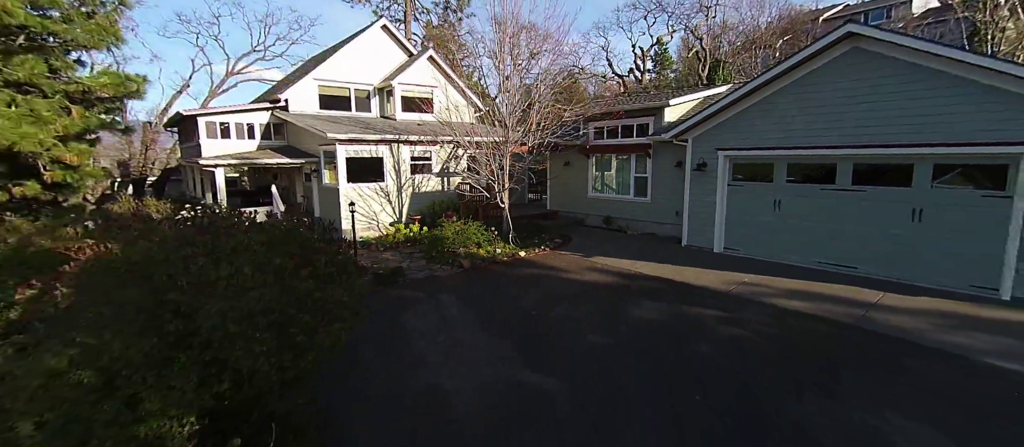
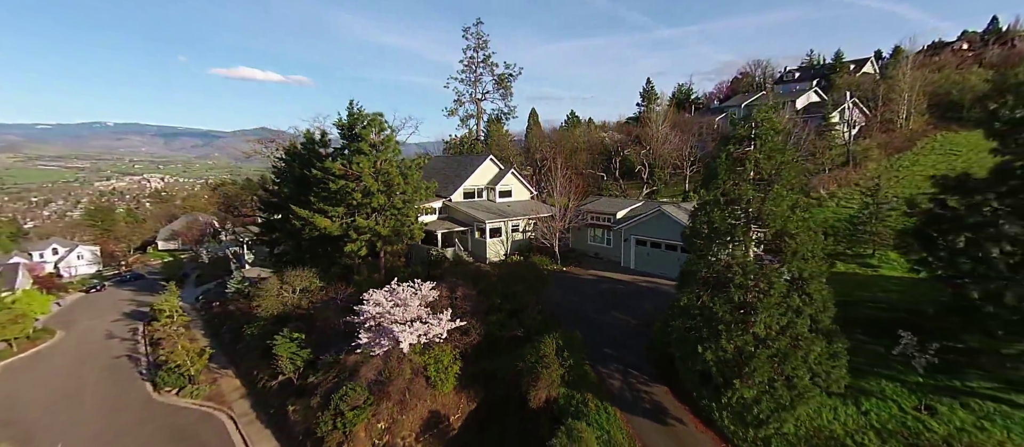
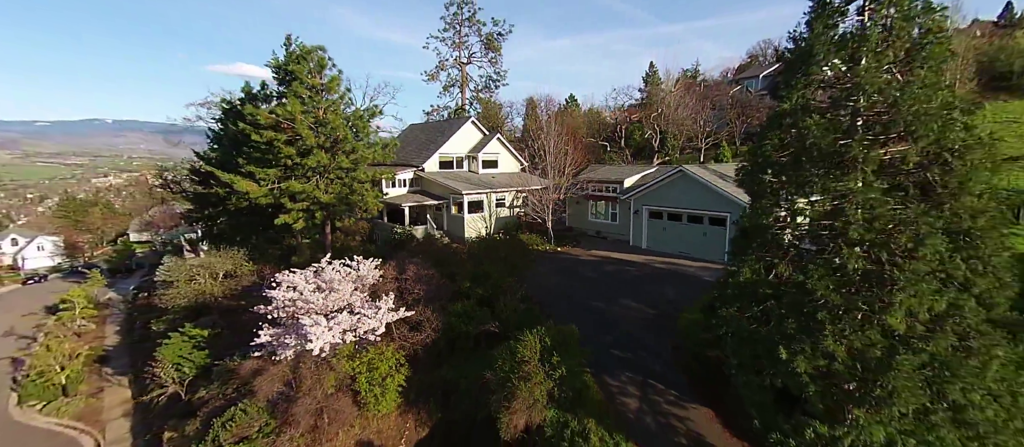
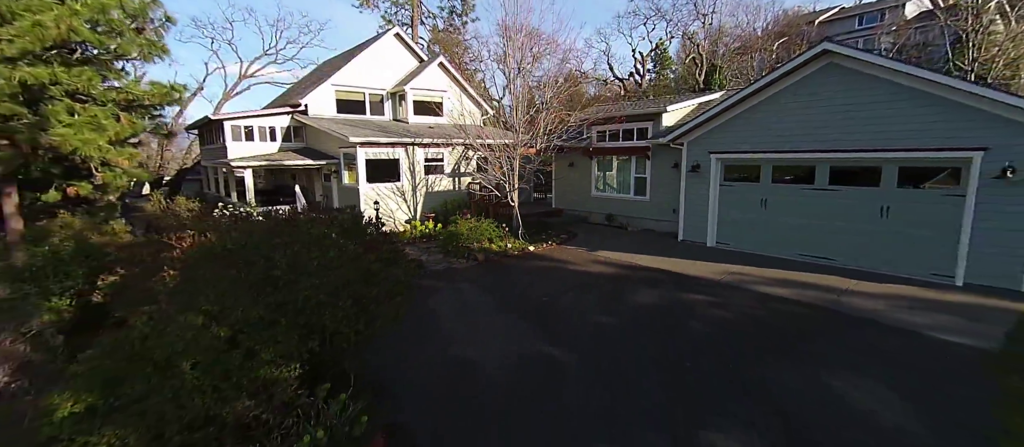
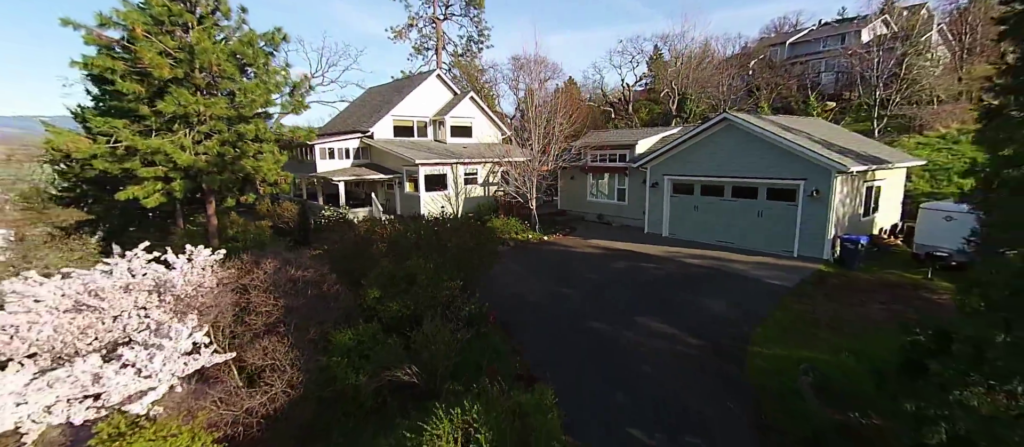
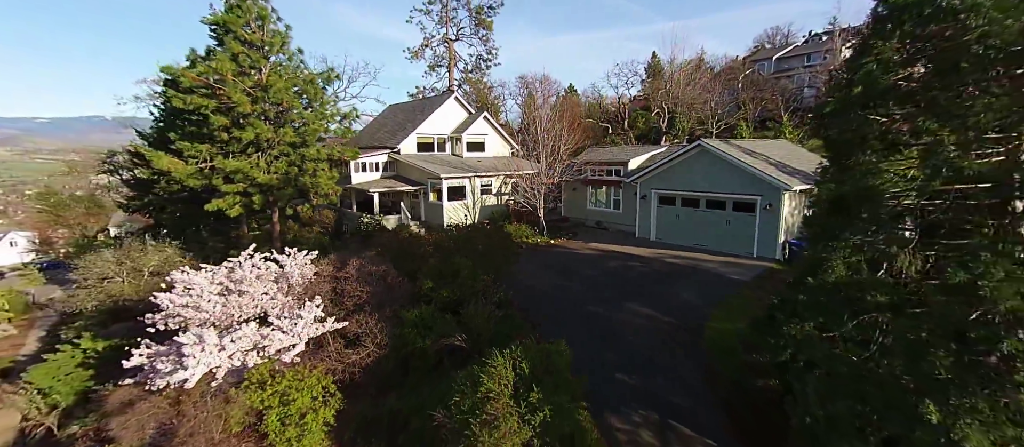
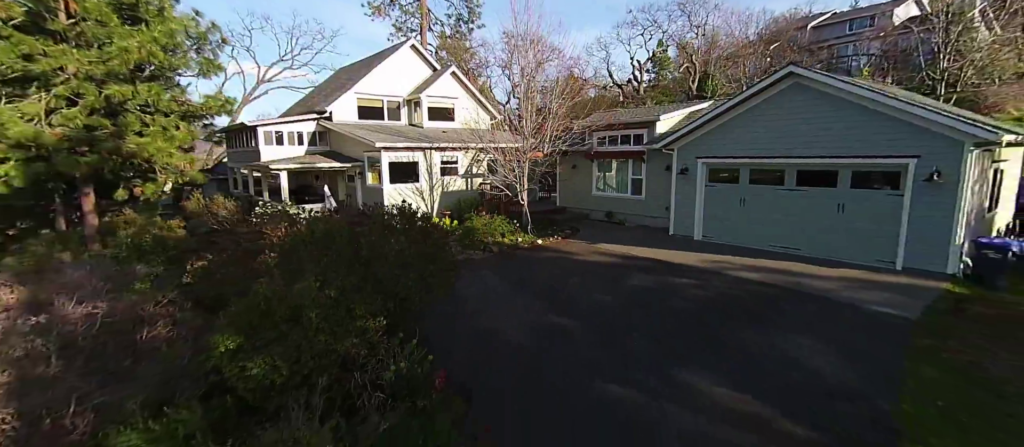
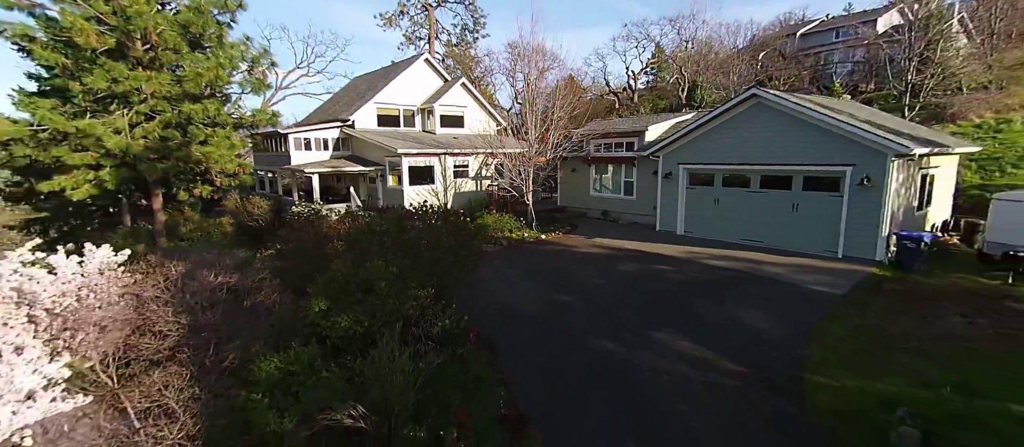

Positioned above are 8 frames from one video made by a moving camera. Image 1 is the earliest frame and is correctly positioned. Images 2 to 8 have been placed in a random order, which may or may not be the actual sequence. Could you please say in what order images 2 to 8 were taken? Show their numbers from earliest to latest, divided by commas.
4, 7, 8, 5, 6, 3, 2
